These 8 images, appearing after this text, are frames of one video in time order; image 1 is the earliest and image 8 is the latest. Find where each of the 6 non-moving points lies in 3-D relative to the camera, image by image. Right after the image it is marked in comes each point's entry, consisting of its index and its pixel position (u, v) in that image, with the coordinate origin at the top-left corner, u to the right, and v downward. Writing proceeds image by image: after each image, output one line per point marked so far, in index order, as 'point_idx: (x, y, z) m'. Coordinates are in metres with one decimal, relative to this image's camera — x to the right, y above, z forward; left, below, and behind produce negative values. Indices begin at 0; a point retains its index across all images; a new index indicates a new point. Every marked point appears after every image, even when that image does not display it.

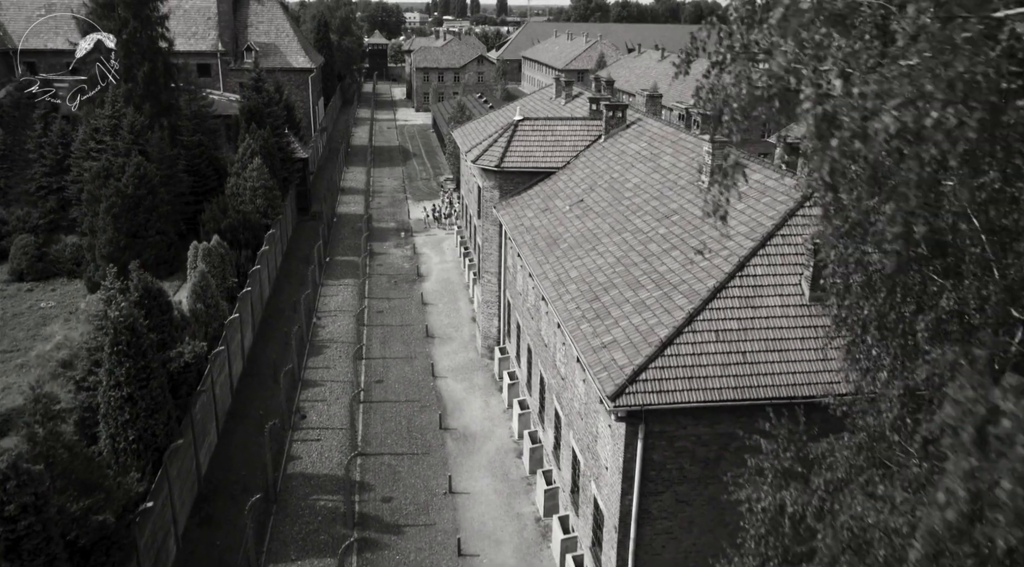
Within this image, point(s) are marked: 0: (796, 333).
0: (+5.1, -0.9, +15.2) m
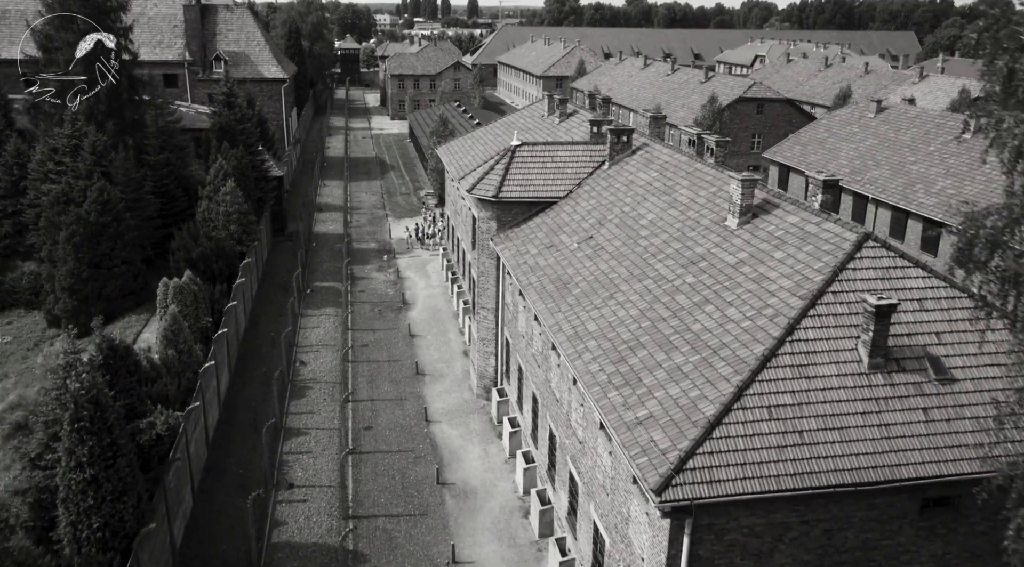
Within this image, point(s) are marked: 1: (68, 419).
0: (+5.5, -2.0, +13.4) m
1: (-8.0, -2.5, +15.3) m
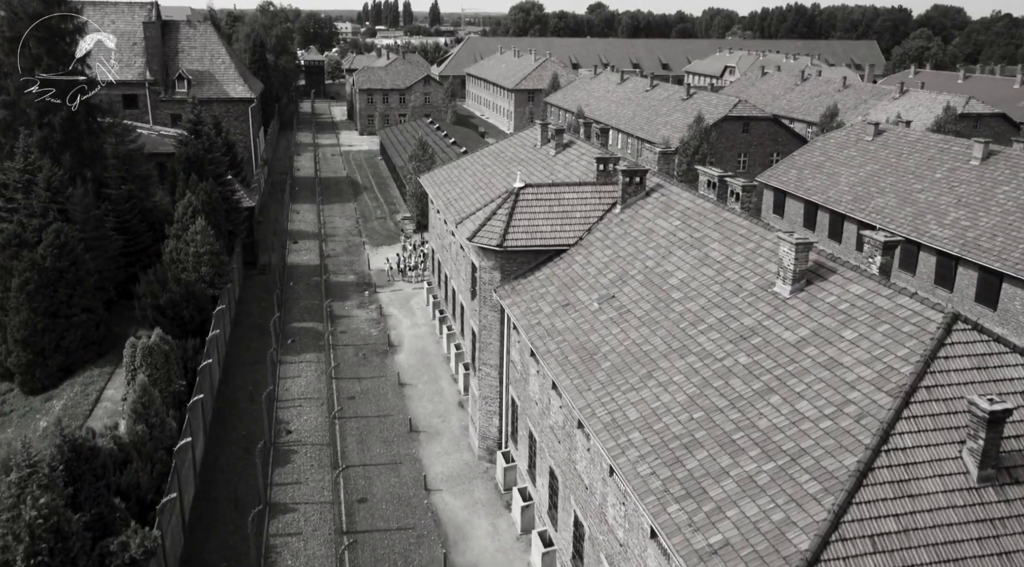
0: (+6.2, -3.4, +11.4) m
1: (-7.4, -4.1, +12.8) m
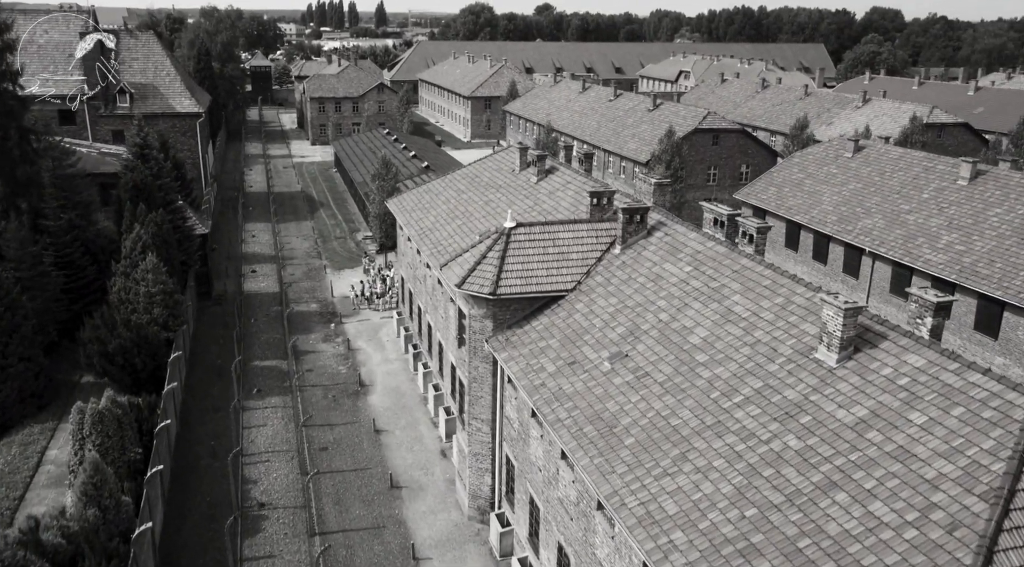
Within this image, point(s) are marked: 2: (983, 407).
0: (+6.8, -4.5, +9.9) m
1: (-6.8, -5.4, +10.4) m
2: (+6.8, -1.8, +12.3) m
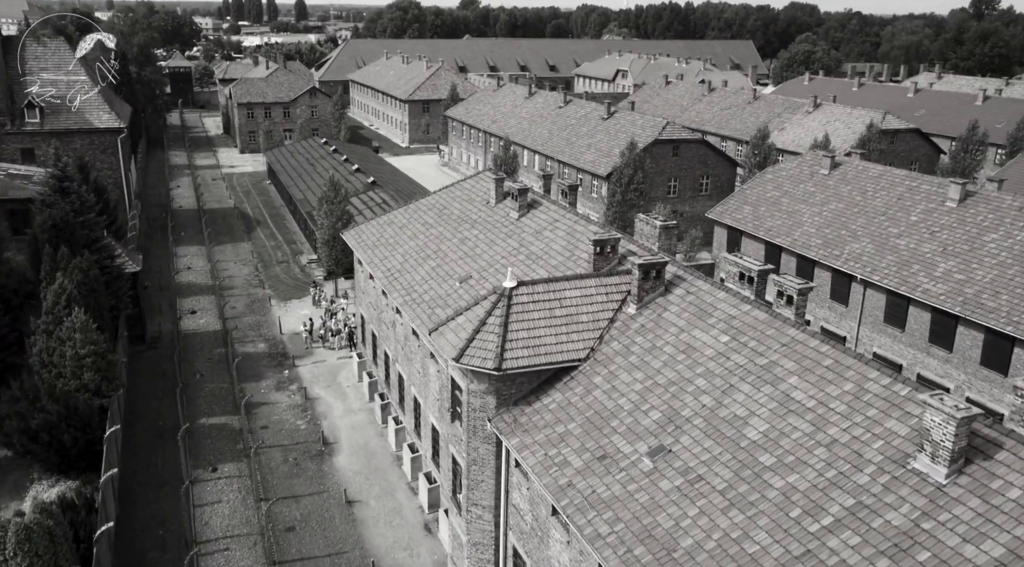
0: (+8.0, -6.0, +7.7) m
1: (-5.6, -7.3, +7.1) m
2: (+7.8, -3.3, +10.2) m
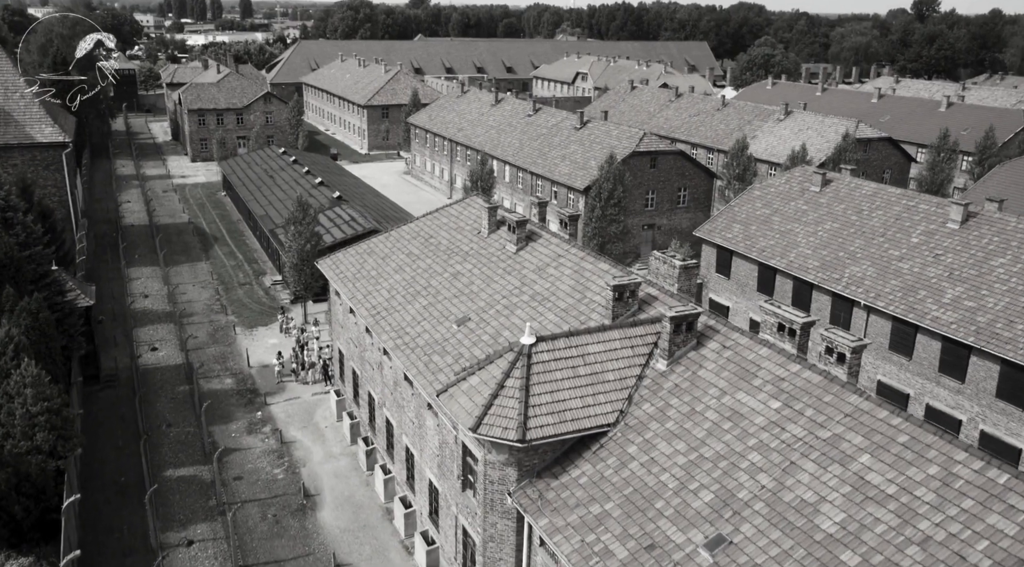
0: (+9.2, -7.1, +6.3) m
1: (-4.4, -8.6, +4.9) m
2: (+8.7, -4.3, +8.7) m
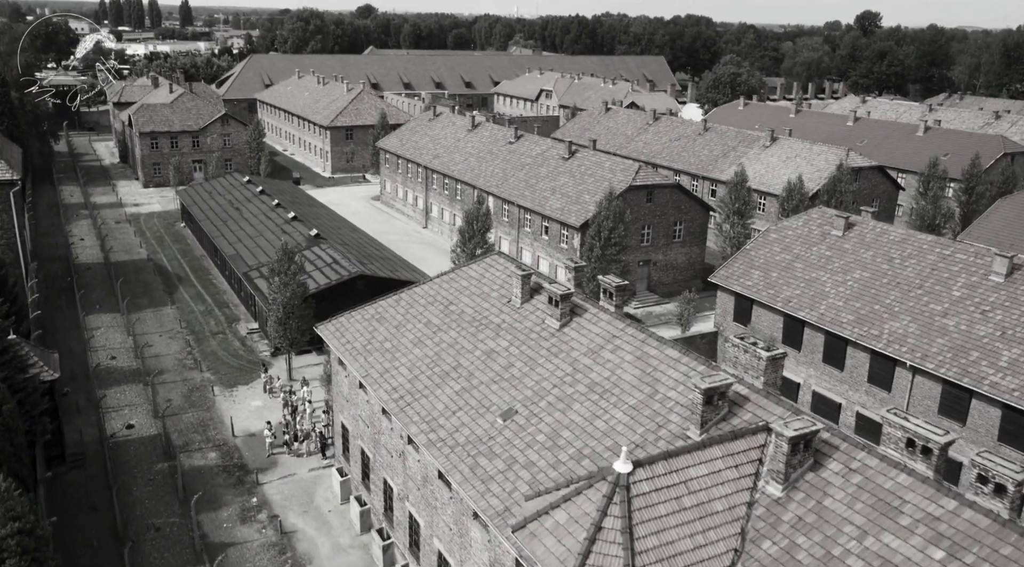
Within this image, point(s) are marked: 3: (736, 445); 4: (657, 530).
0: (+11.6, -8.9, +4.1) m
1: (-1.8, -10.6, +1.8) m
2: (+10.9, -6.2, +6.5) m
3: (+4.3, -3.1, +16.0) m
4: (+2.5, -4.2, +14.4) m
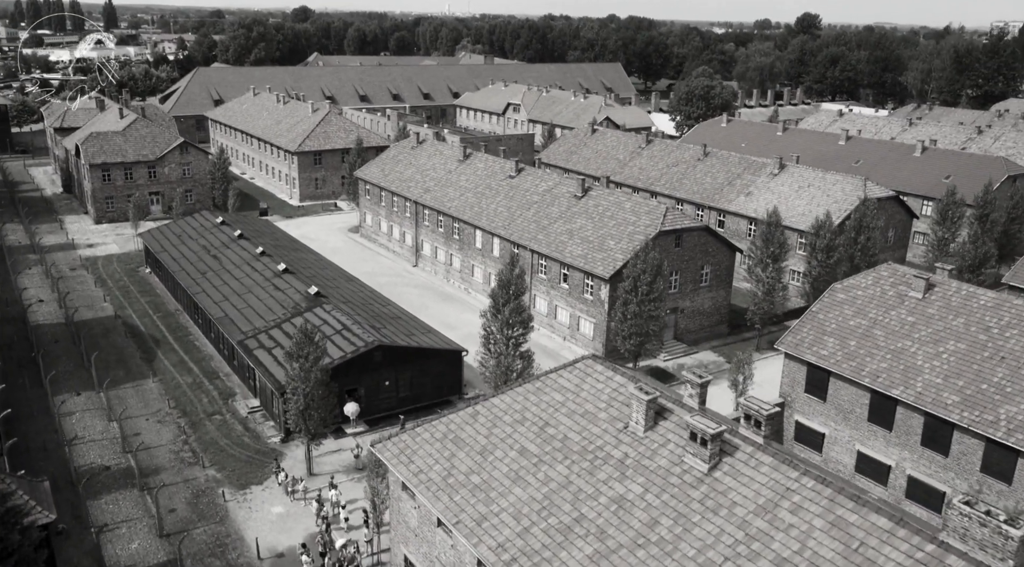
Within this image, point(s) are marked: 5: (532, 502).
0: (+16.1, -11.6, +1.1) m
1: (+3.0, -13.6, -2.2) m
2: (+15.3, -8.9, +3.4) m
3: (+7.9, -5.9, +12.3) m
4: (+6.2, -7.2, +10.6) m
5: (+0.5, -5.2, +19.9) m
